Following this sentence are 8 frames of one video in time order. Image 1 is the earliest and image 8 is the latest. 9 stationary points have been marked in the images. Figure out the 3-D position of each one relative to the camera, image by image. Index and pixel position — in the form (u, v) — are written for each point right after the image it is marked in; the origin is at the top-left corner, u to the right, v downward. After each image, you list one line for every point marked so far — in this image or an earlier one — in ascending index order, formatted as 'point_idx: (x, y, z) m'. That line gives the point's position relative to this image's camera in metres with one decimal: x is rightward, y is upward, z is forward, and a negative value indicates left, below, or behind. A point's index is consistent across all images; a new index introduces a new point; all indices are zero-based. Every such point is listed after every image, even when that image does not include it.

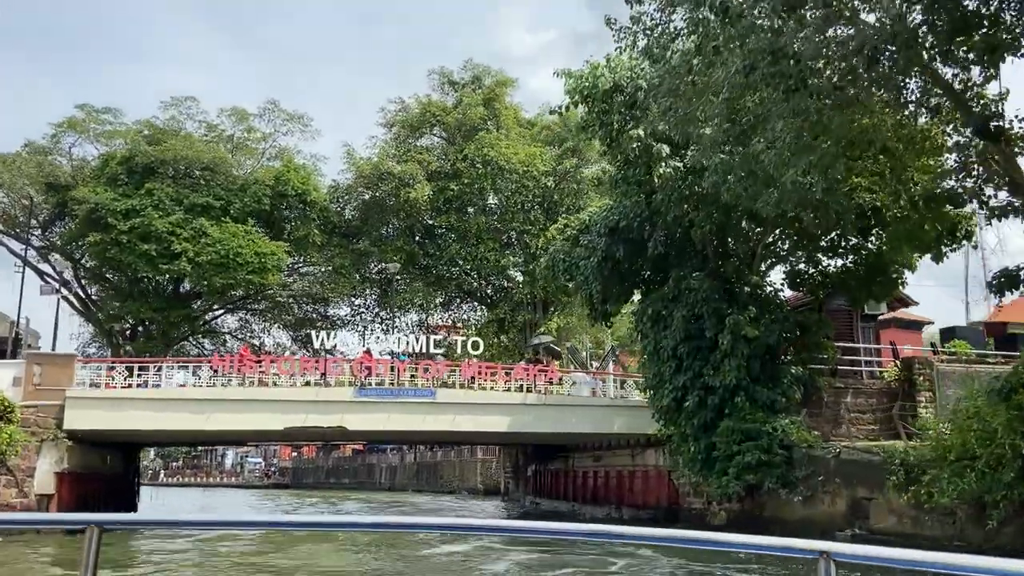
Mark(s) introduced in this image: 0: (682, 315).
0: (+4.2, -0.7, +18.9) m
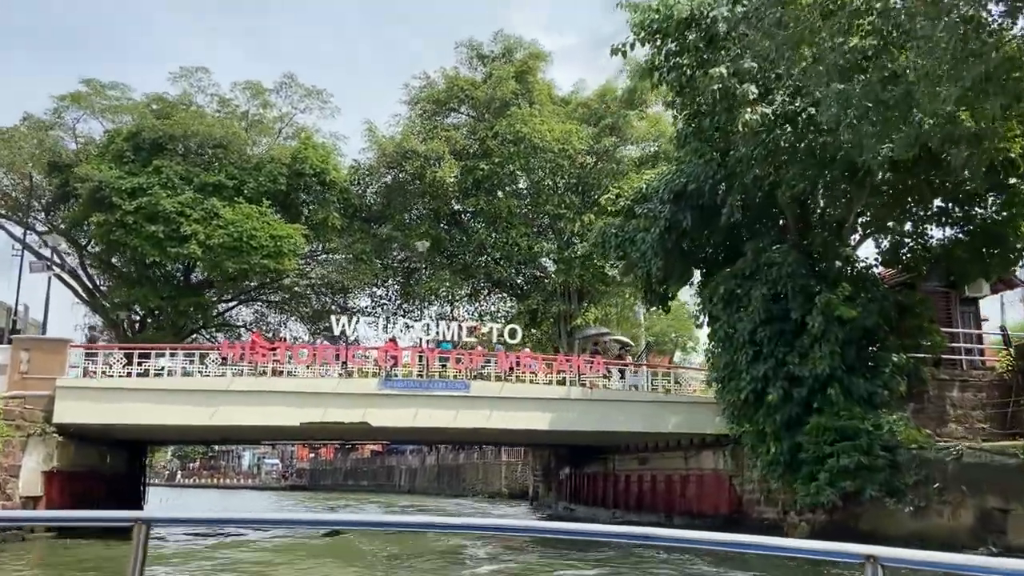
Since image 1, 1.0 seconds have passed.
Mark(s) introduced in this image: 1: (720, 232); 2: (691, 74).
0: (+5.3, -0.1, +16.2) m
1: (+4.8, +1.3, +17.6) m
2: (+3.5, +4.2, +15.1) m
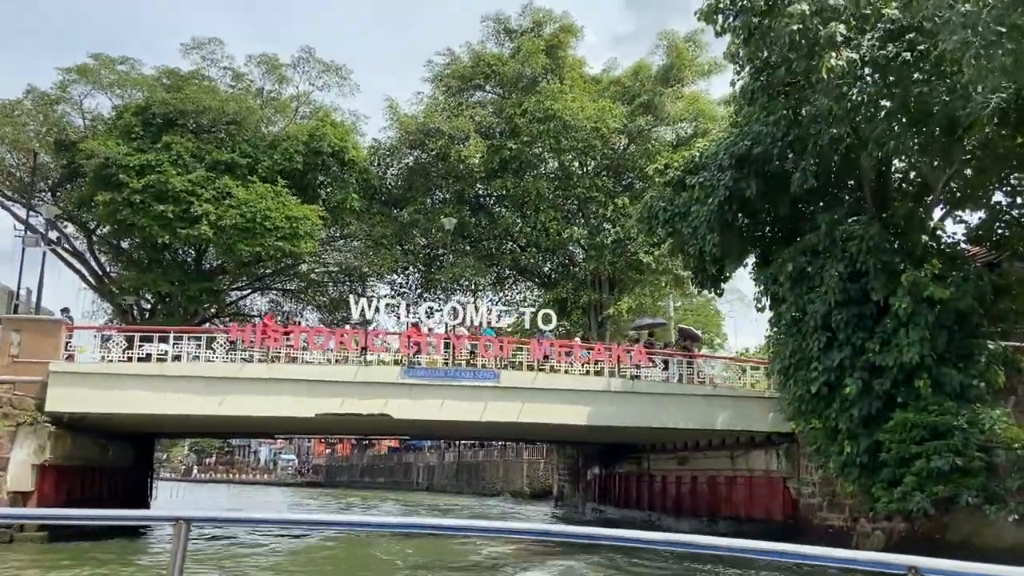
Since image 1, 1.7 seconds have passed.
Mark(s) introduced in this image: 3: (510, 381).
0: (+6.1, +0.3, +14.3) m
1: (+5.6, +1.7, +15.6) m
2: (+4.3, +4.7, +13.1) m
3: (0.0, -2.3, +19.2) m
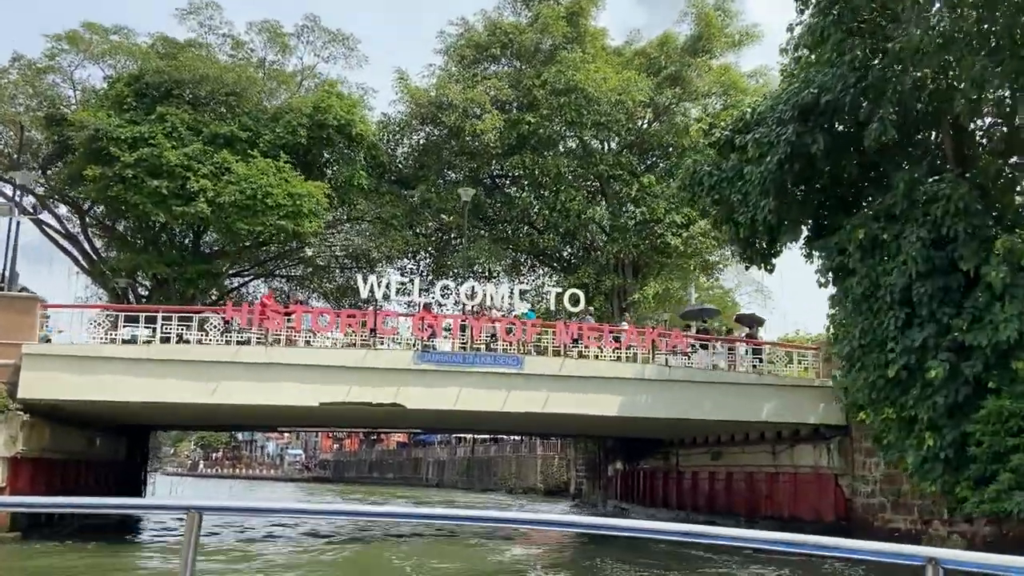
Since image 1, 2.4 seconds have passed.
0: (+6.6, +0.8, +12.3) m
1: (+6.2, +2.2, +13.7) m
2: (+4.8, +5.2, +11.2) m
3: (+0.5, -1.8, +17.4) m
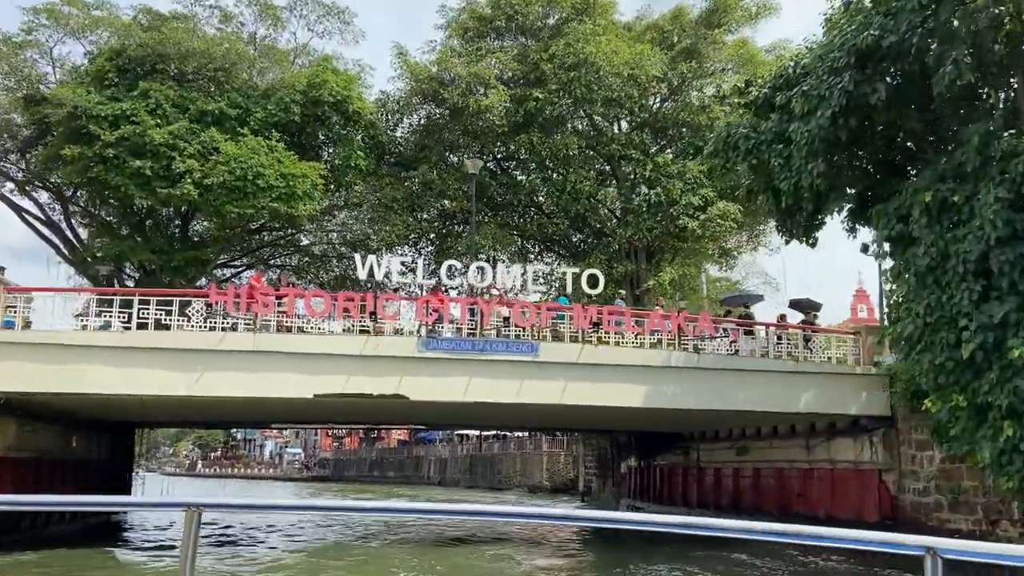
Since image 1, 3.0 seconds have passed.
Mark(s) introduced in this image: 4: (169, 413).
0: (+6.9, +1.3, +10.7) m
1: (+6.4, +2.7, +12.1) m
2: (+5.1, +5.6, +9.6) m
3: (+0.8, -1.4, +15.8) m
4: (-8.9, -3.2, +19.8) m
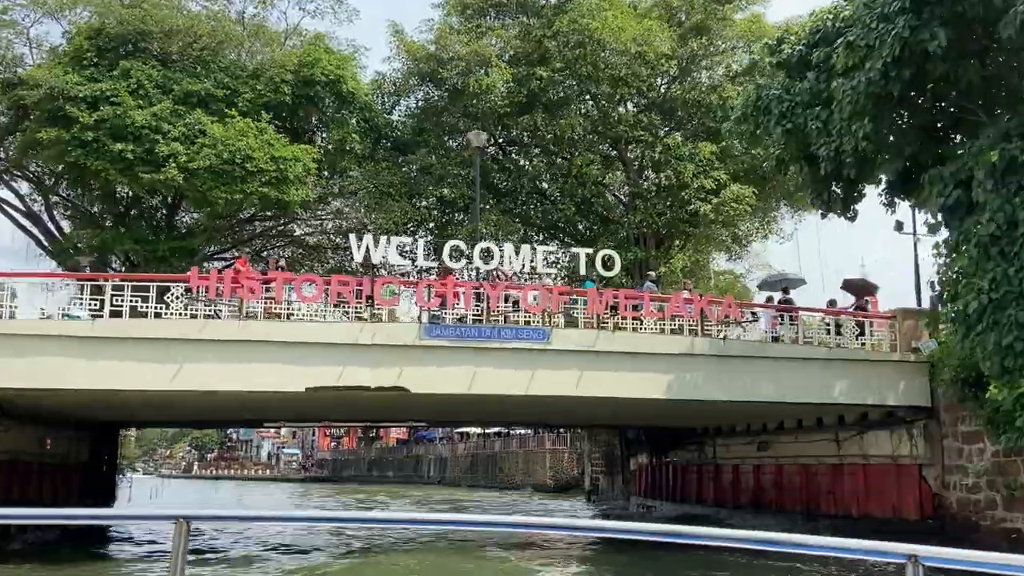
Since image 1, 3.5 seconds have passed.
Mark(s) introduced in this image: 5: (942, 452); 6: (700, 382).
0: (+7.1, +1.7, +9.5) m
1: (+6.6, +3.1, +10.8) m
2: (+5.2, +6.0, +8.3) m
3: (+1.0, -1.0, +14.5) m
4: (-8.7, -3.0, +18.5) m
5: (+8.7, -3.3, +15.4) m
6: (+3.7, -1.8, +14.9) m
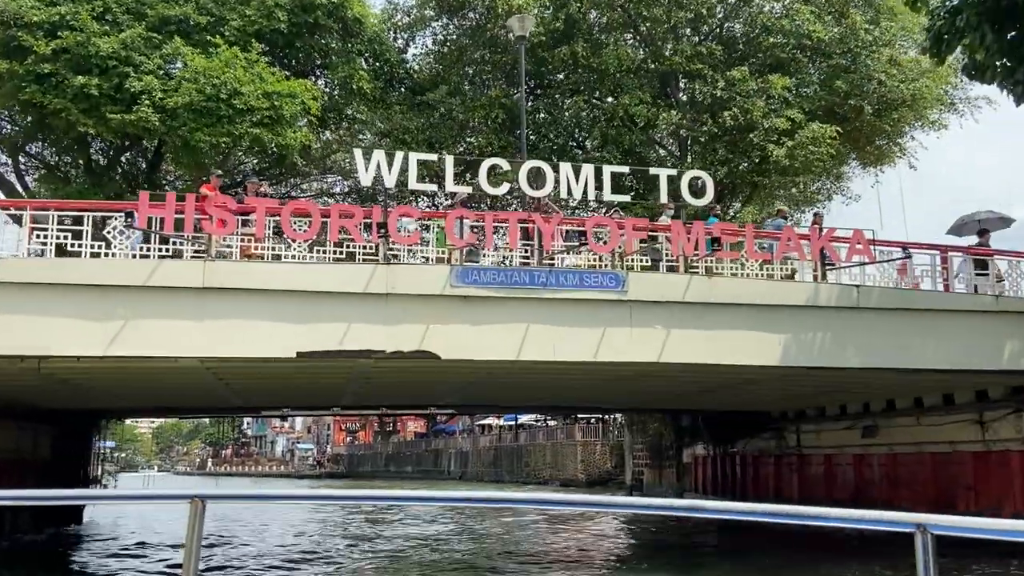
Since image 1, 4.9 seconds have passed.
0: (+7.8, +2.7, +5.6) m
1: (+7.4, +4.2, +6.9) m
2: (+5.9, +7.0, +4.4) m
3: (+1.9, 0.0, +10.7) m
4: (-7.7, -2.1, +14.9) m
5: (+9.6, -2.2, +11.5) m
6: (+4.6, -0.8, +11.1) m
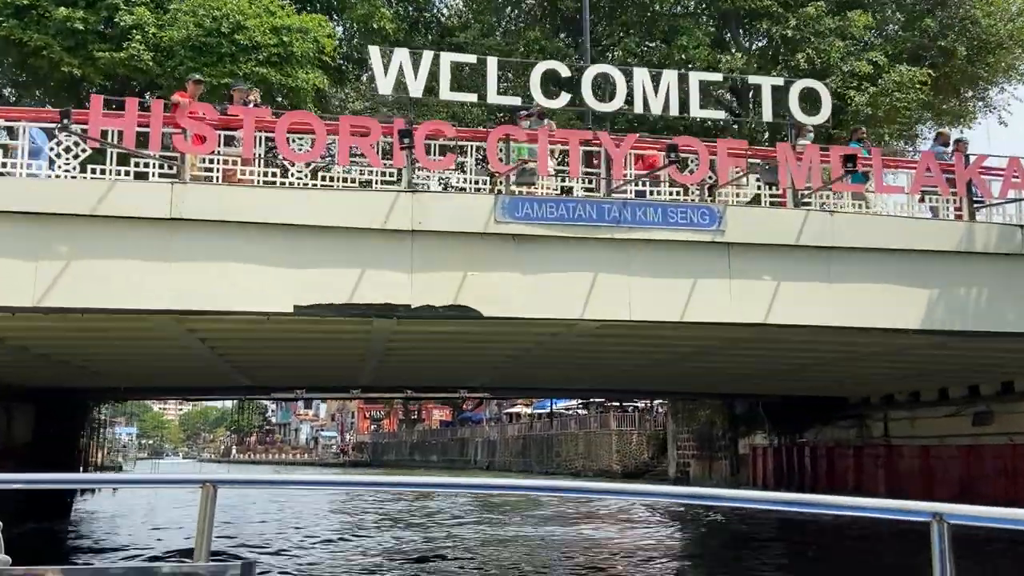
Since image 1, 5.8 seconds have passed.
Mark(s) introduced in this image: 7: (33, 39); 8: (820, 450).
0: (+8.3, +3.3, +2.8) m
1: (+7.9, +4.8, +4.2) m
2: (+6.4, +7.6, +1.7) m
3: (+2.6, +0.6, +8.2) m
4: (-6.9, -1.3, +12.7) m
5: (+10.3, -1.5, +8.8) m
6: (+5.2, -0.1, +8.5) m
7: (-10.0, +5.2, +15.9) m
8: (+7.7, -4.1, +19.2) m
